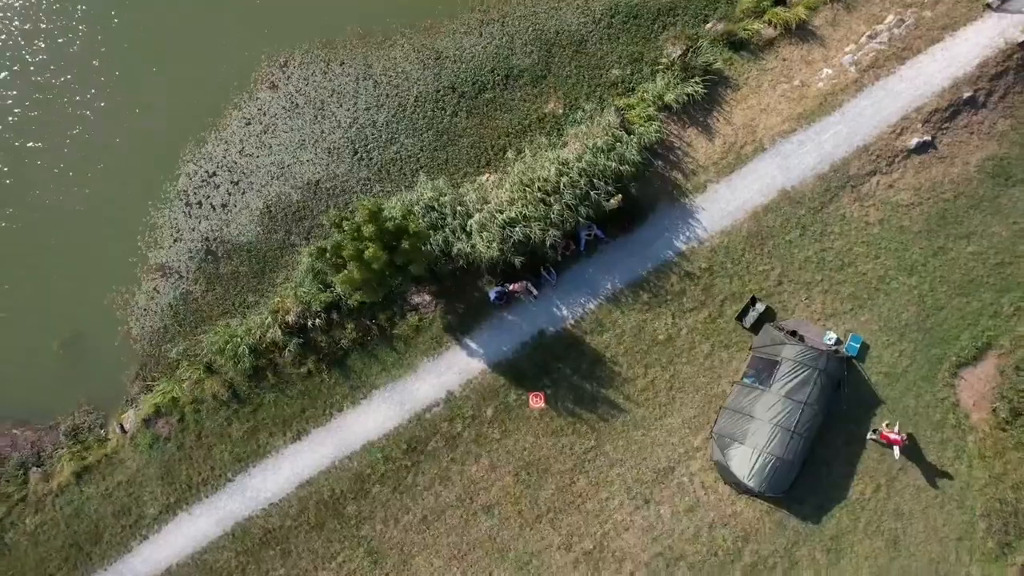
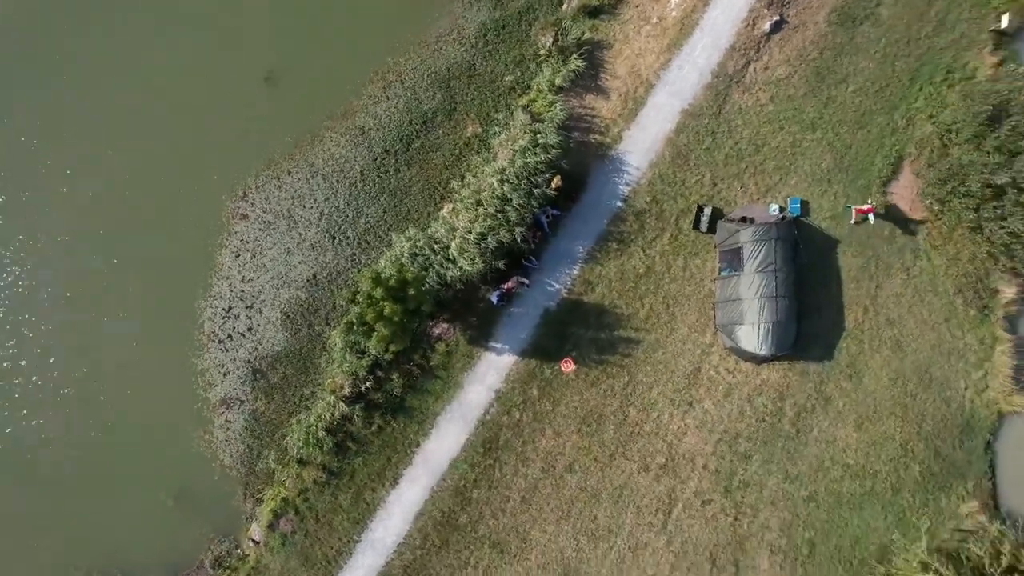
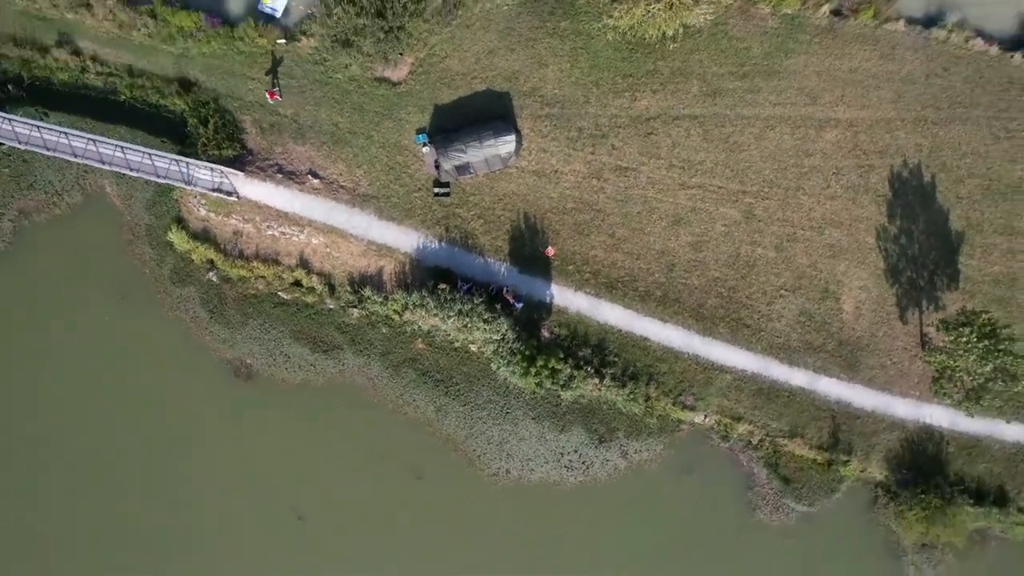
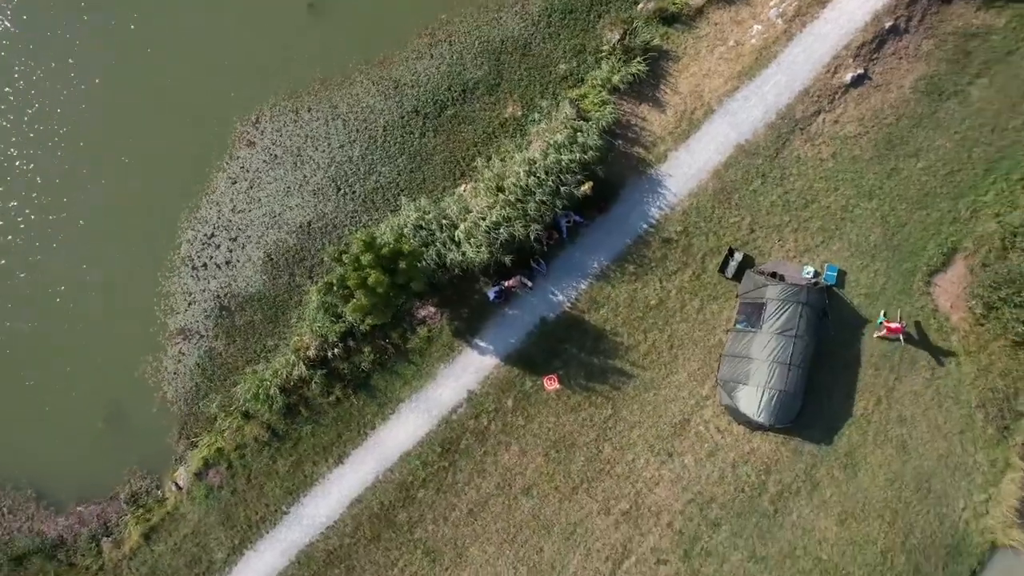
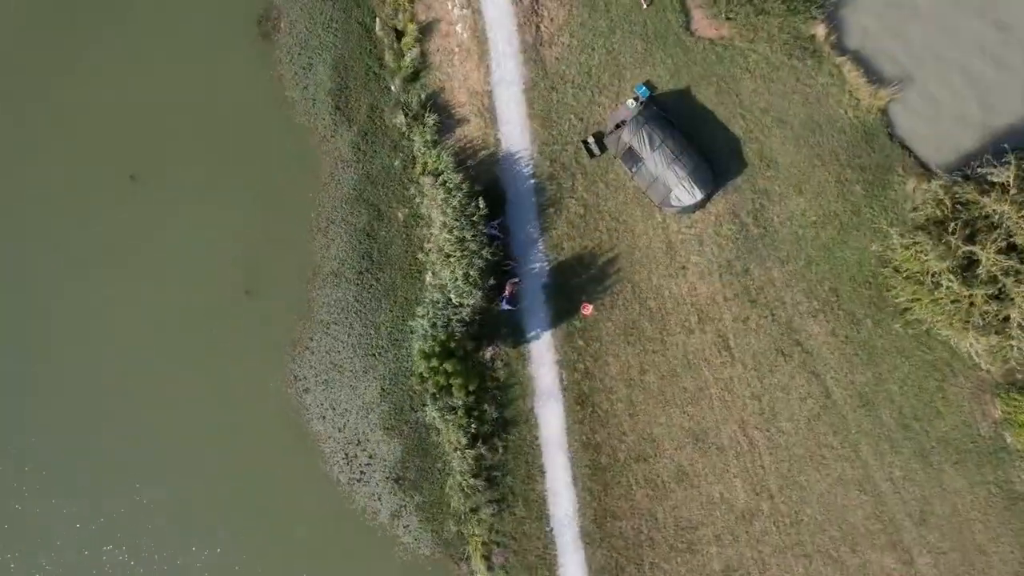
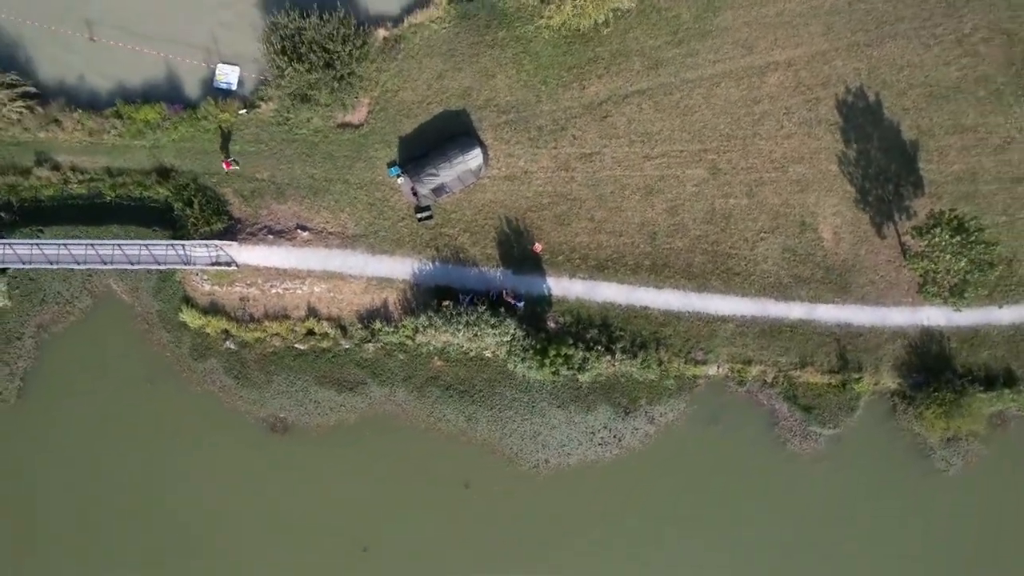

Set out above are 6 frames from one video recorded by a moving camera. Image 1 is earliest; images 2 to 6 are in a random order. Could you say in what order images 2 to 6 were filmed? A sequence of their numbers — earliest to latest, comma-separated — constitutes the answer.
4, 2, 5, 3, 6
